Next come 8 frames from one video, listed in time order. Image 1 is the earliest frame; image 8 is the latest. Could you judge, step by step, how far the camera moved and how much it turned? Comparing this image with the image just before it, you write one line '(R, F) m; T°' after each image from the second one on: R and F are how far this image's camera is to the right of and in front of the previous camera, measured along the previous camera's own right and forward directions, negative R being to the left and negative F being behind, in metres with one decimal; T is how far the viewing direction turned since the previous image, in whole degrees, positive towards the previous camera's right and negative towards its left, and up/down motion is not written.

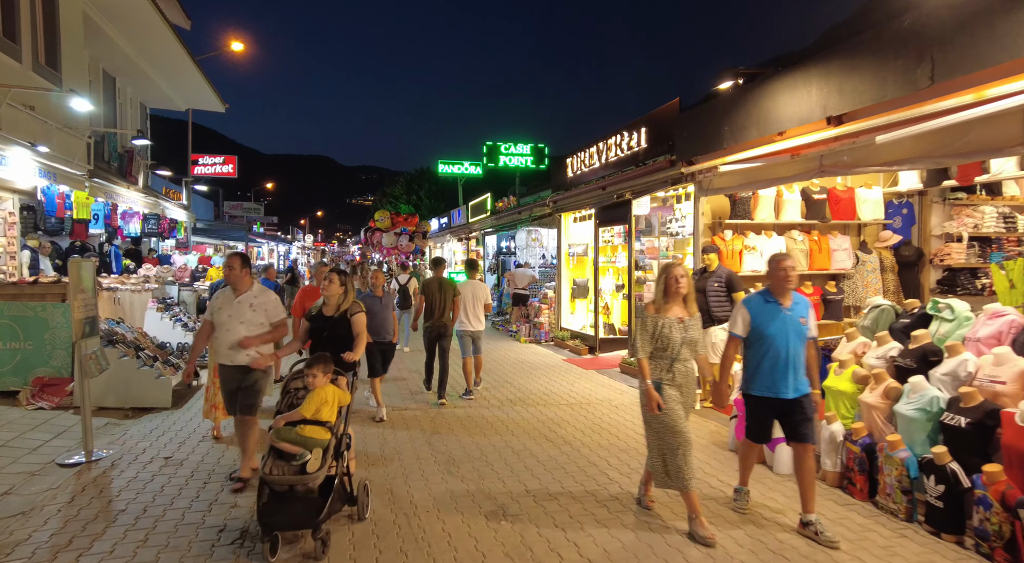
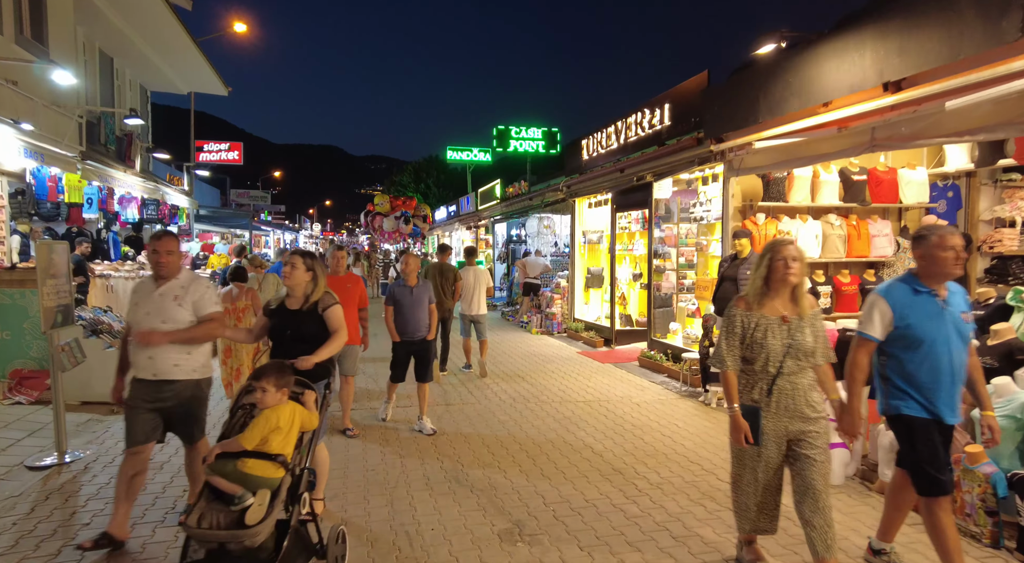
(-0.1, +0.6) m; -1°
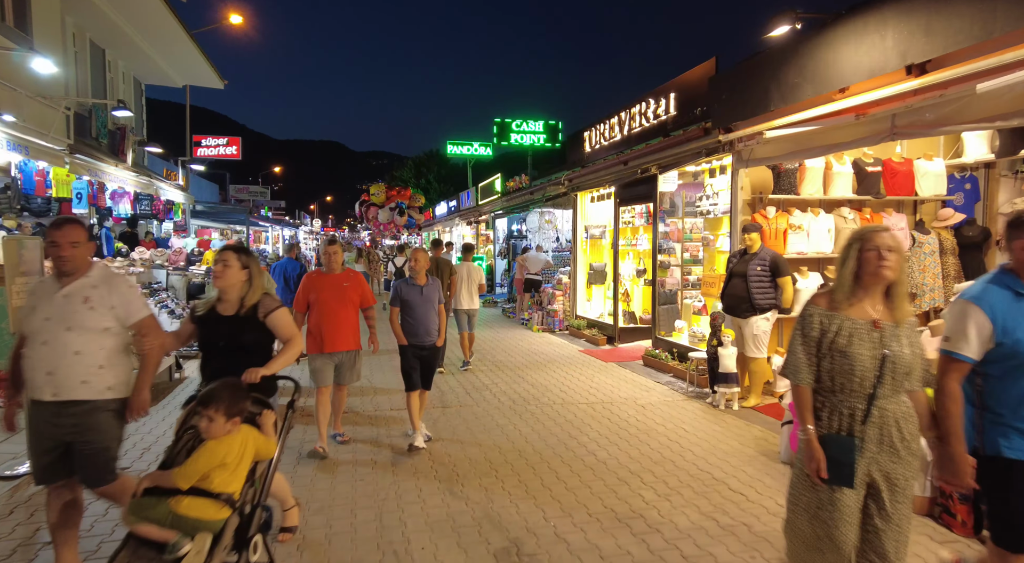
(0.0, +0.3) m; 0°
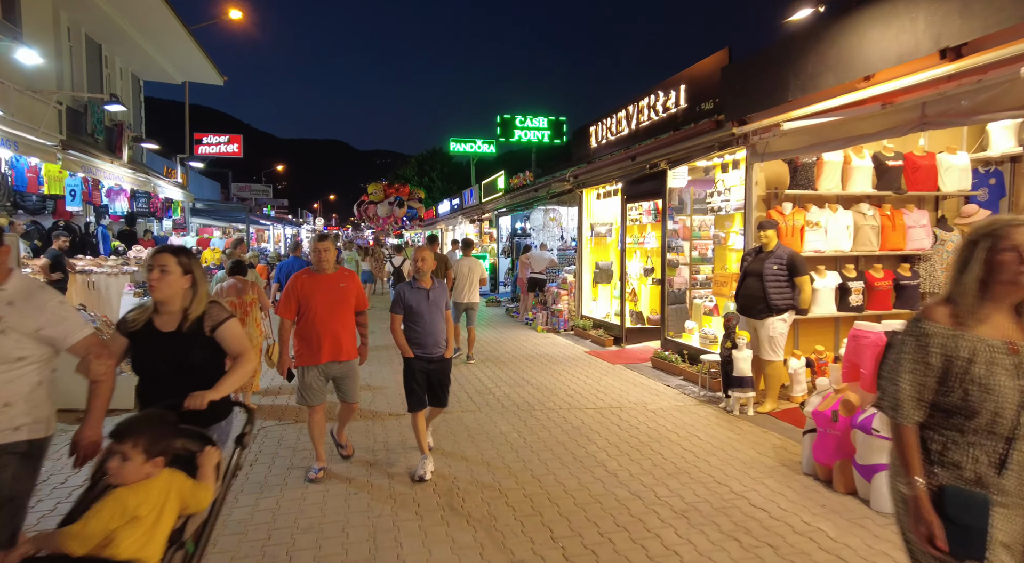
(0.0, +0.3) m; 0°
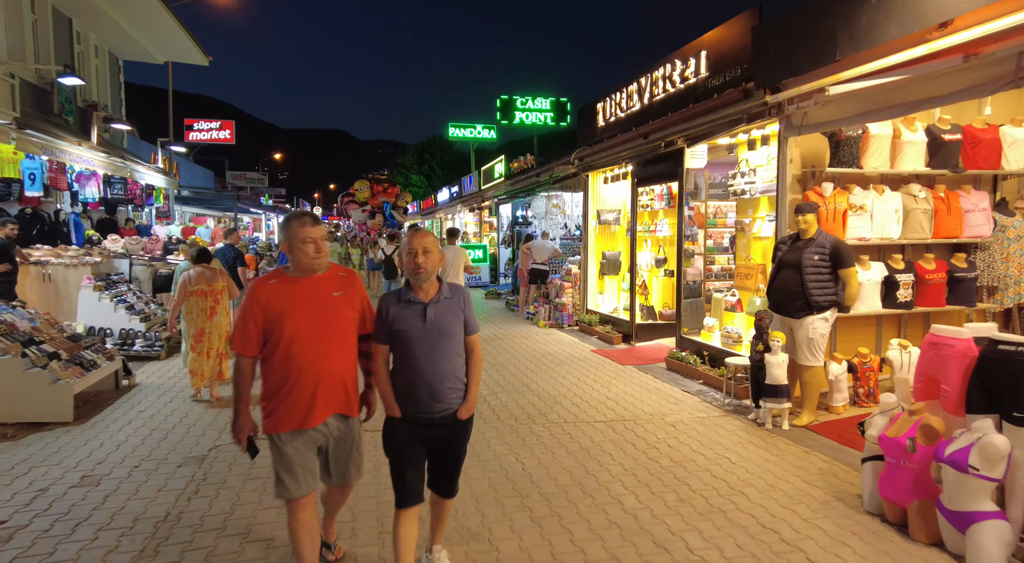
(+0.1, +0.9) m; 0°
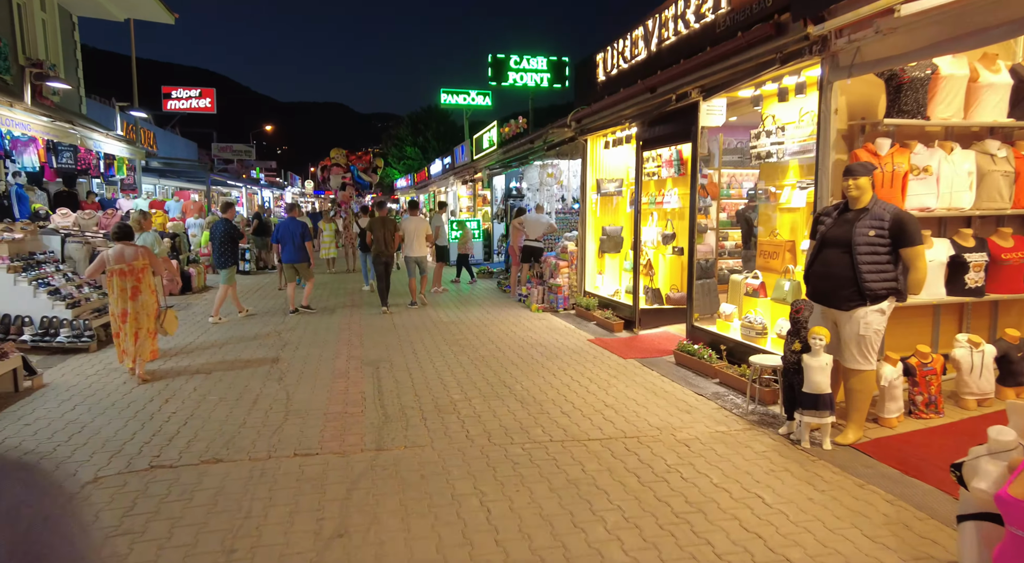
(+0.2, +1.2) m; 0°
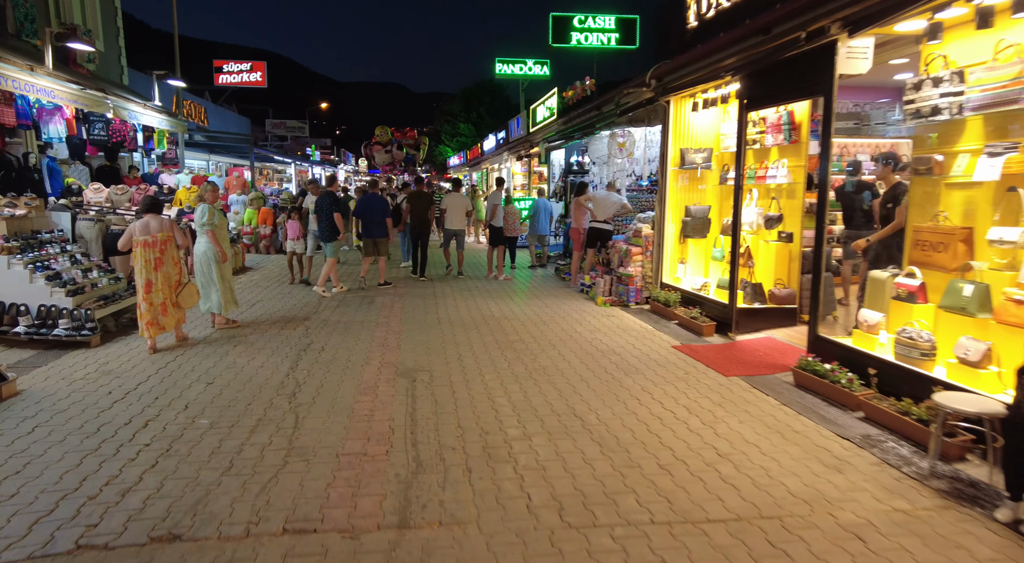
(-0.2, +1.4) m; -5°
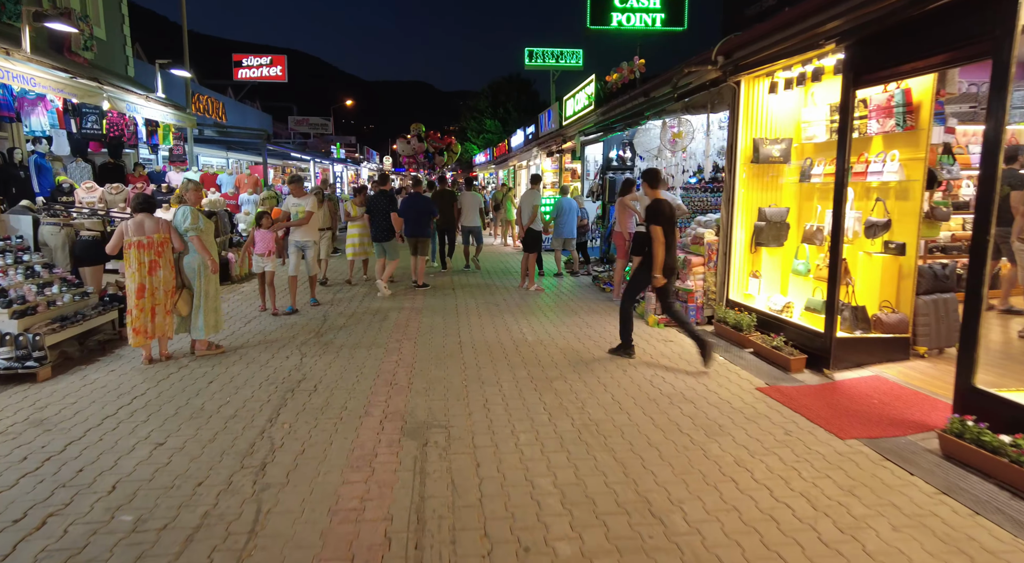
(-0.1, +1.4) m; -2°
